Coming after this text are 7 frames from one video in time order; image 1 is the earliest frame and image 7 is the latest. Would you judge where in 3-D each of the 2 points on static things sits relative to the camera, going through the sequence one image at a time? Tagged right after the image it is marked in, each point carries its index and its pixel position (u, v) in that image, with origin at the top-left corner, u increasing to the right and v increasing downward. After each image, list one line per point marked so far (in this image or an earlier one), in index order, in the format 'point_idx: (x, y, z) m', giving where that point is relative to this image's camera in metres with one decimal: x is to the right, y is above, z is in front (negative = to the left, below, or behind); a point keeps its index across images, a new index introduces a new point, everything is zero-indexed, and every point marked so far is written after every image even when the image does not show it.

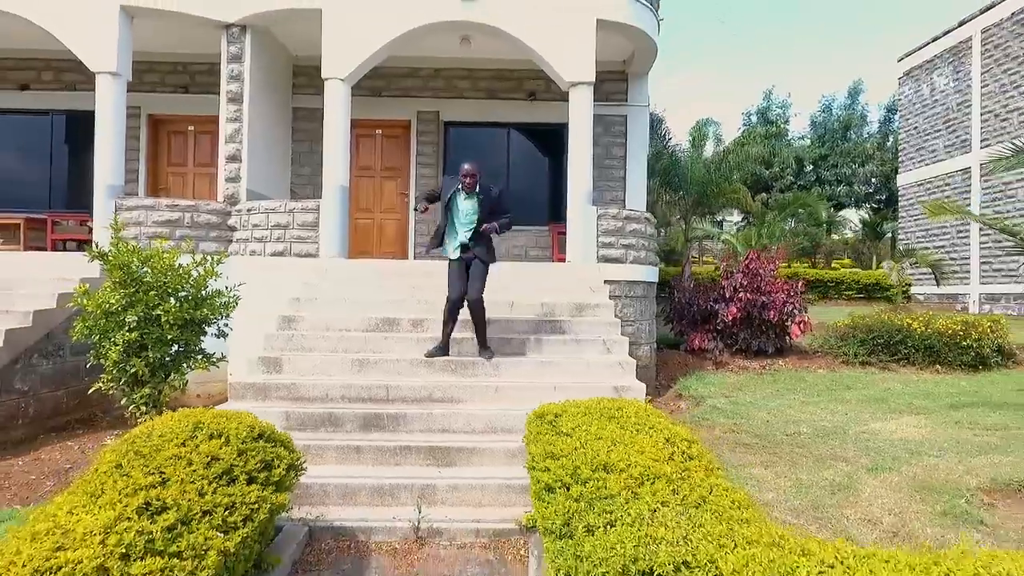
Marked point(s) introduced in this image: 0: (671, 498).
0: (+0.6, -0.8, +2.5) m
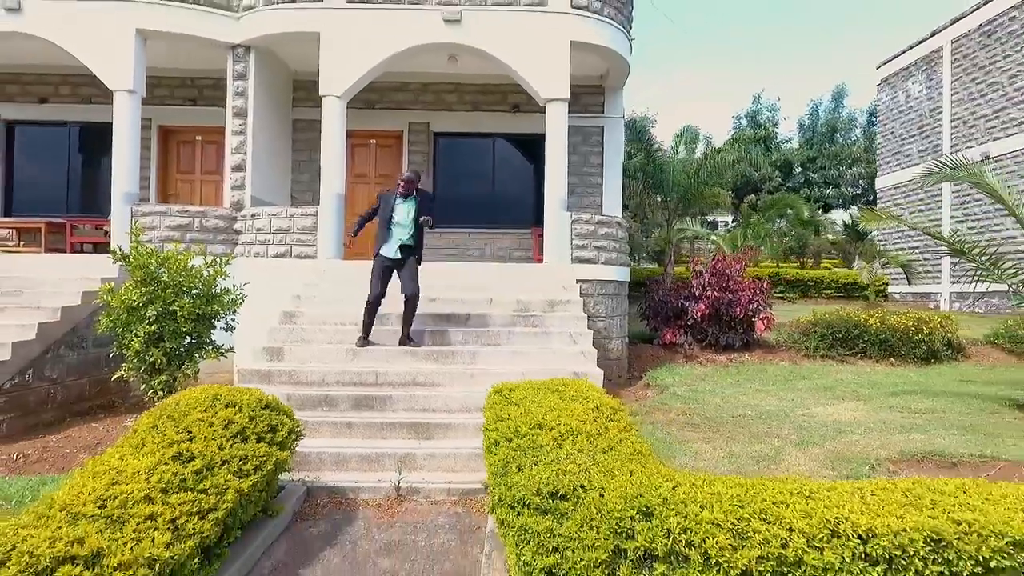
0: (+0.4, -0.8, +3.2) m
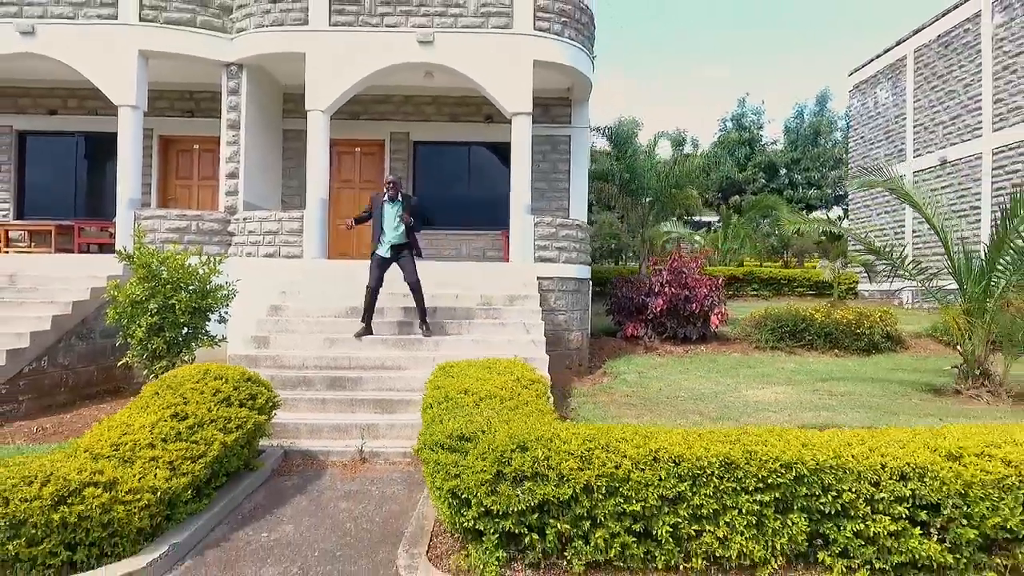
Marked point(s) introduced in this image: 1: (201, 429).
0: (-0.1, -0.8, +4.1) m
1: (-2.2, -1.0, +4.3) m
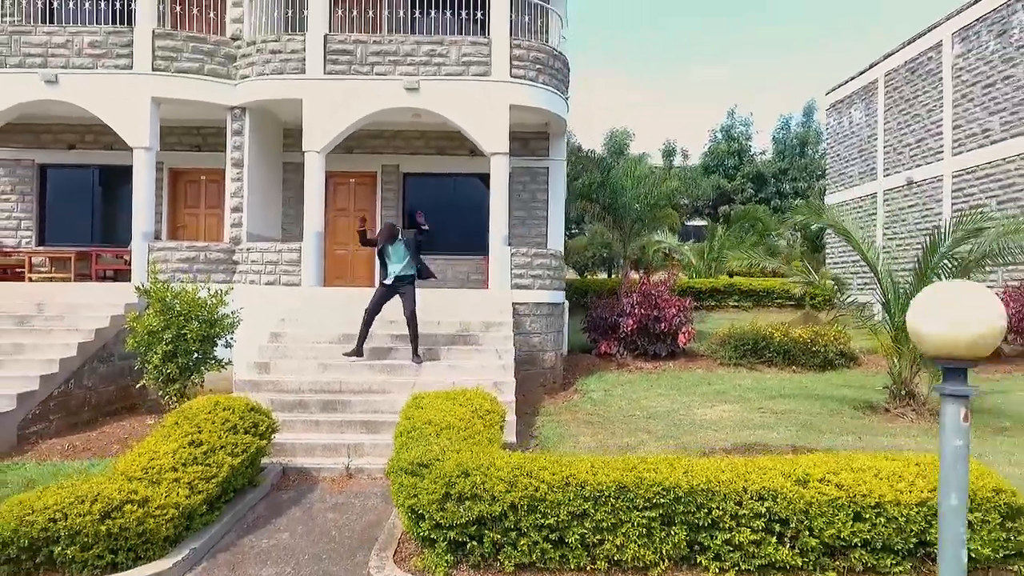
0: (-0.5, -1.2, +5.0) m
1: (-2.5, -1.4, +5.2) m
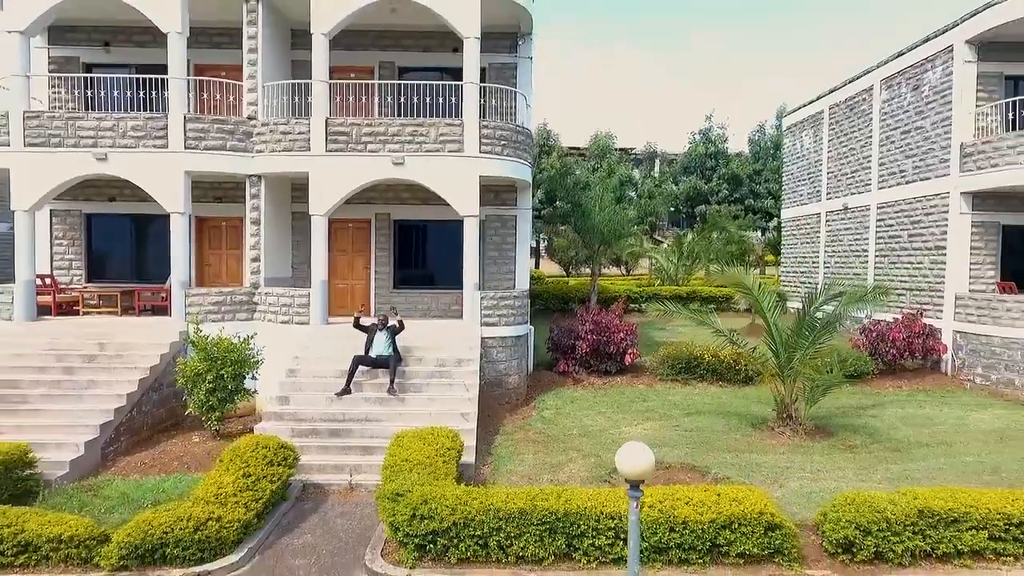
0: (-1.1, -2.2, +7.4) m
1: (-3.2, -2.4, +7.6) m
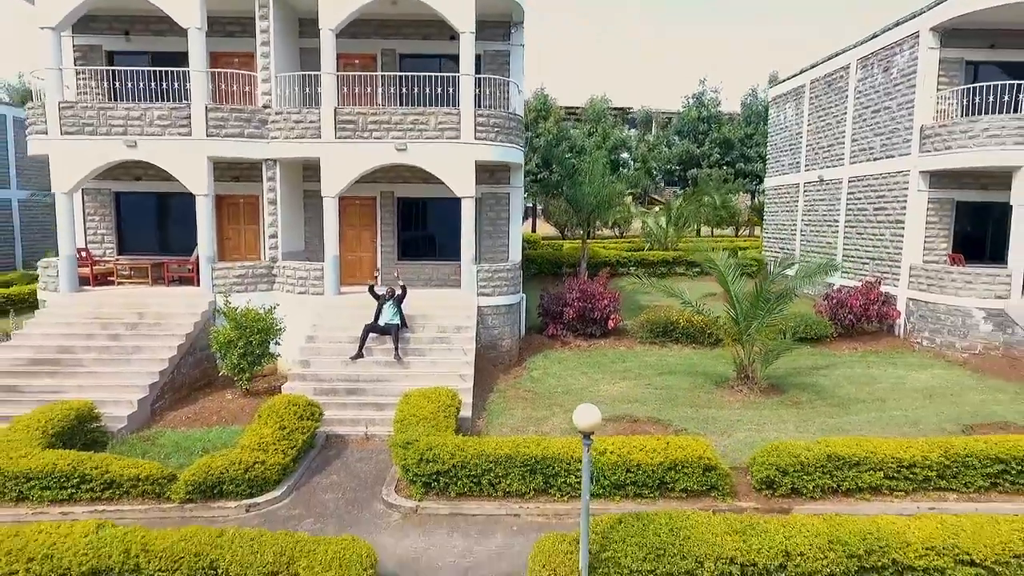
0: (-1.3, -2.0, +9.0) m
1: (-3.3, -2.2, +9.3) m
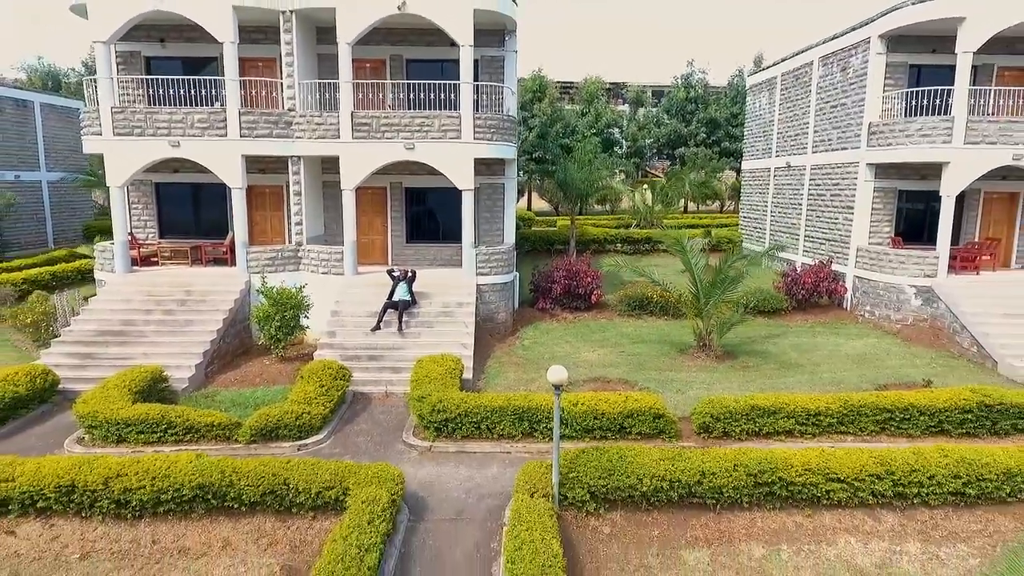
0: (-1.4, -1.7, +11.3) m
1: (-3.5, -1.9, +11.6) m
